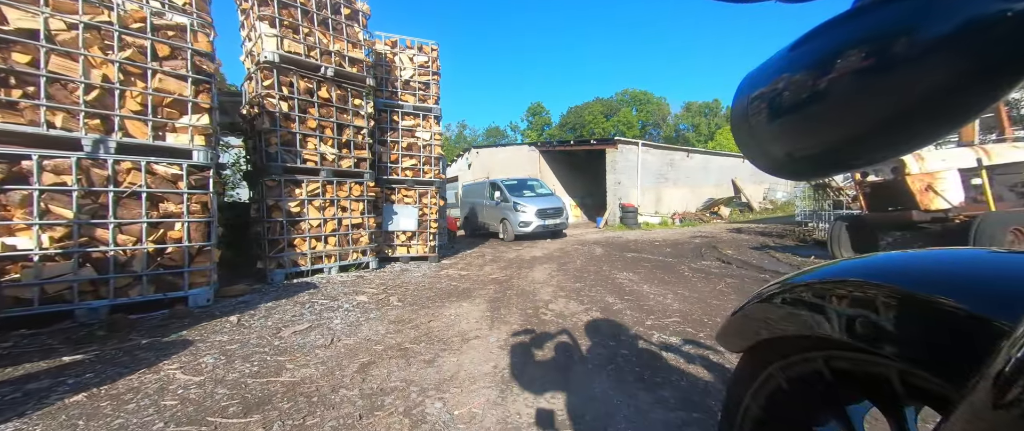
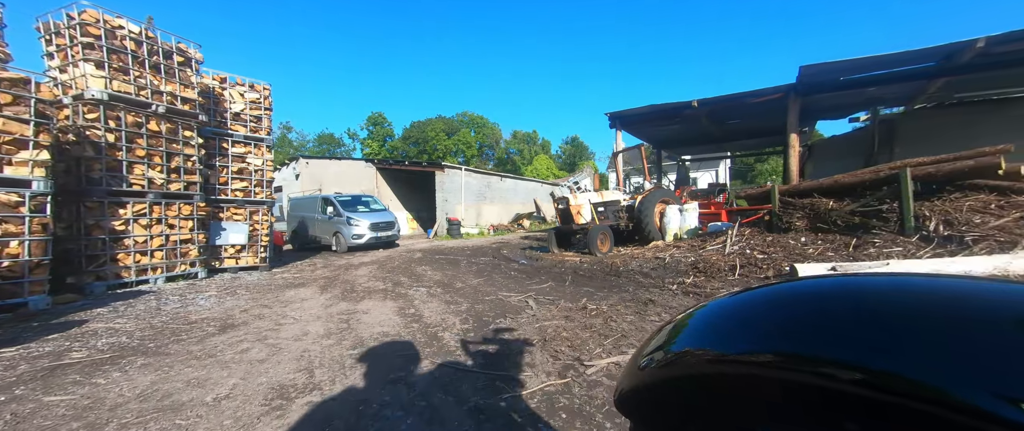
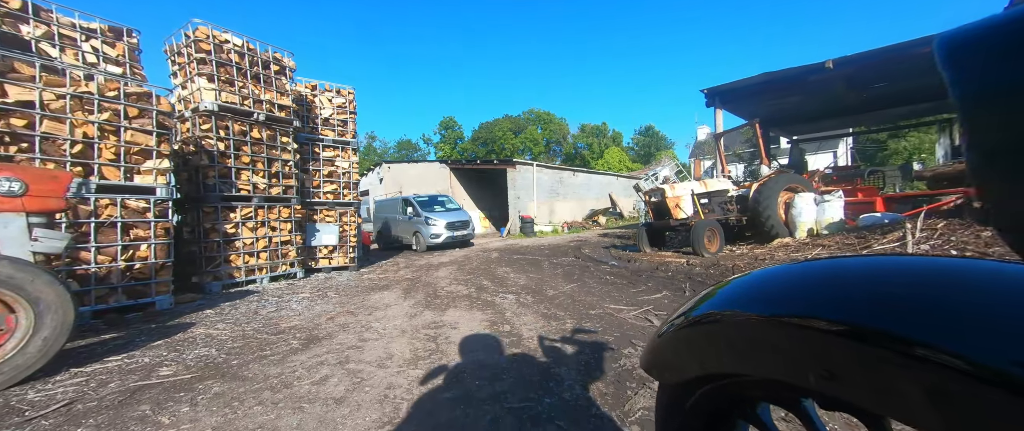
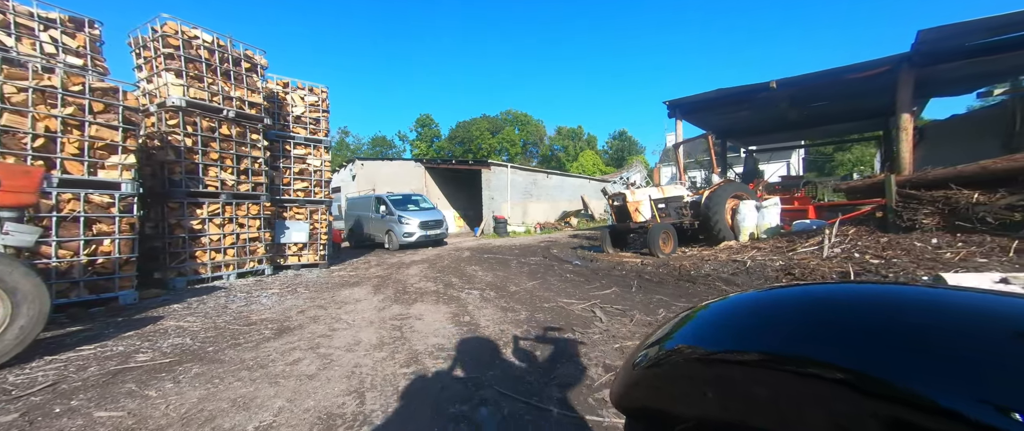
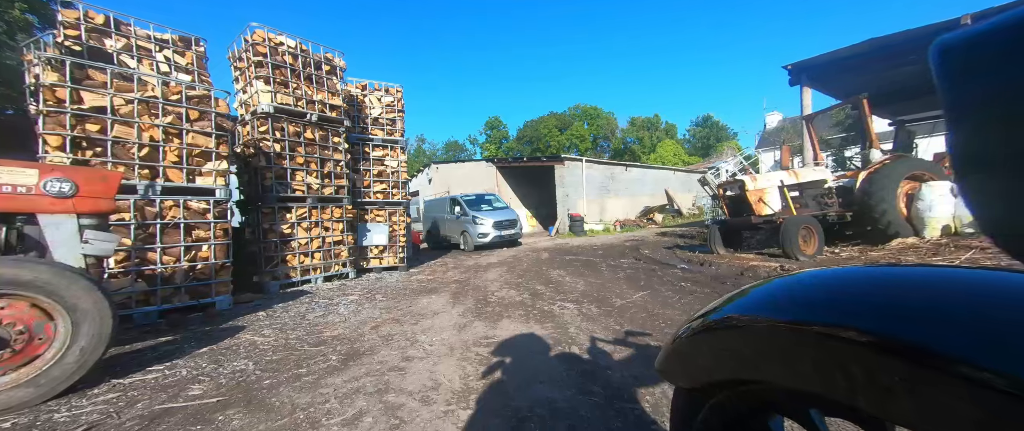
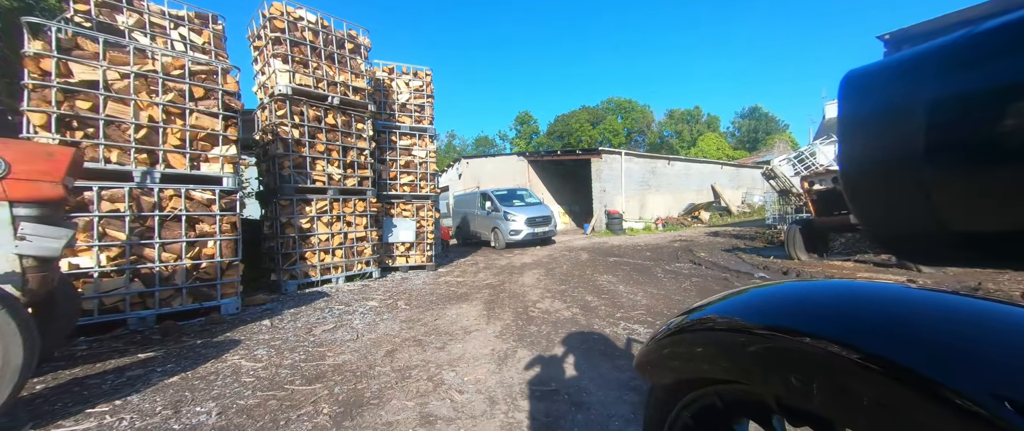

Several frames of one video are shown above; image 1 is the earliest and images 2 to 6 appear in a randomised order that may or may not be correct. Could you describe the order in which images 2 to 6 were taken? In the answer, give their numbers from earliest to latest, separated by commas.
6, 5, 3, 4, 2
